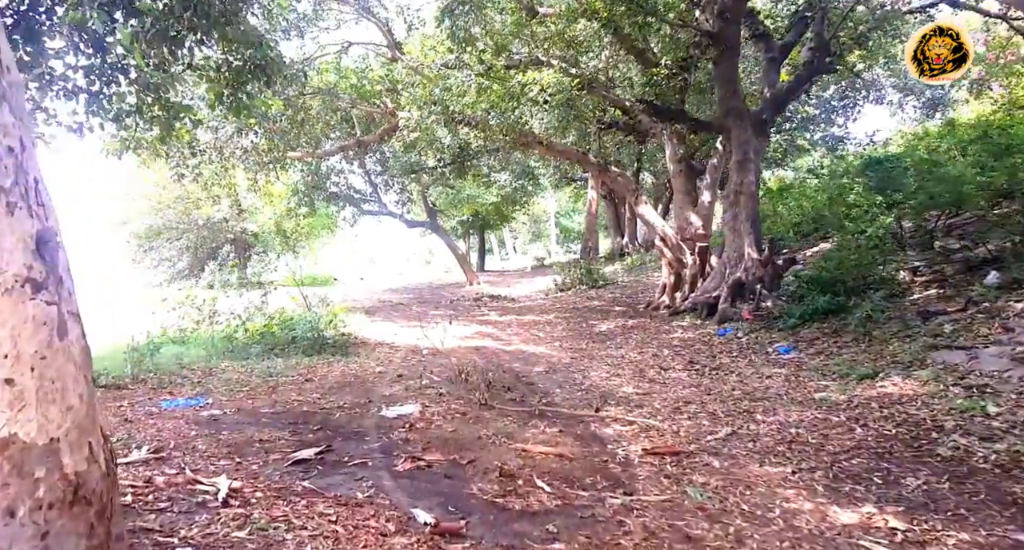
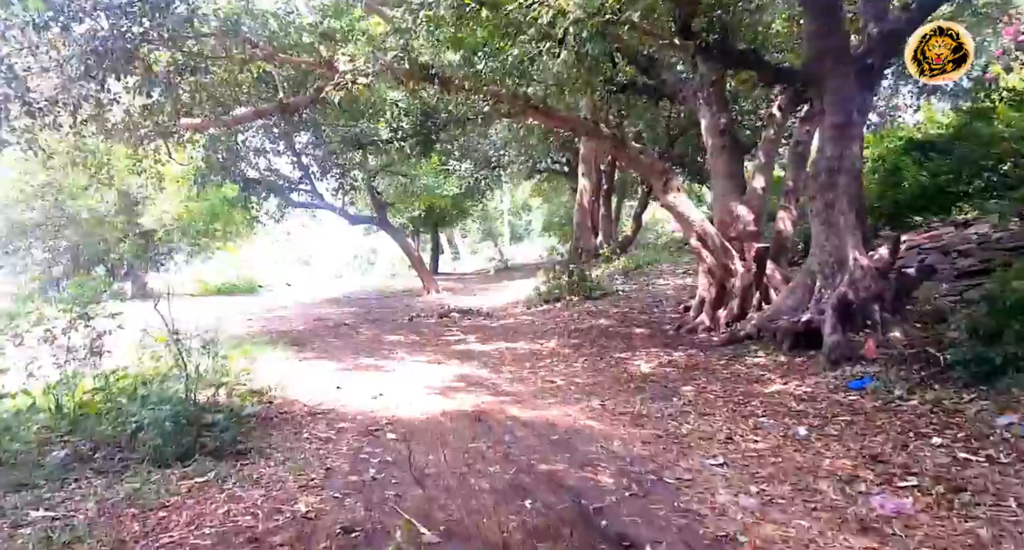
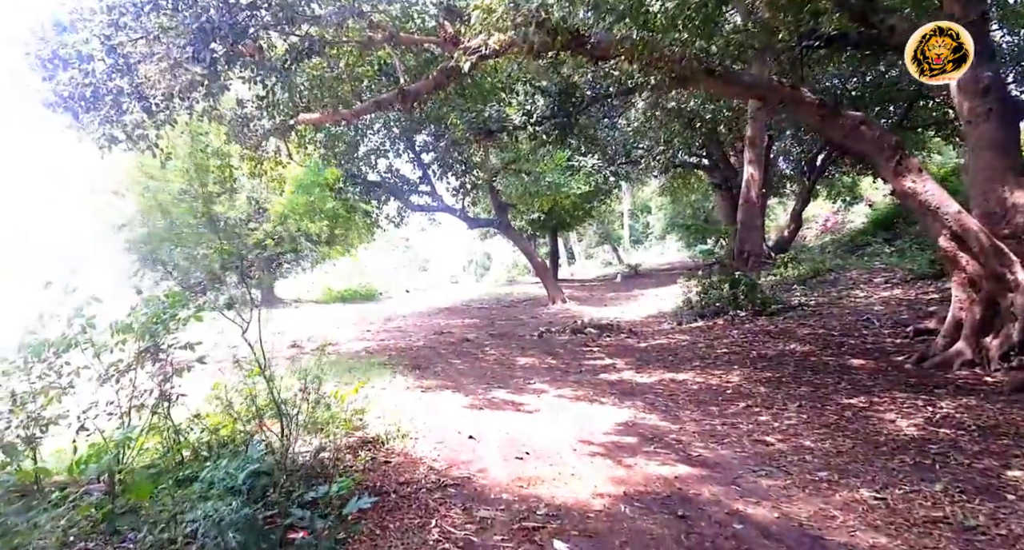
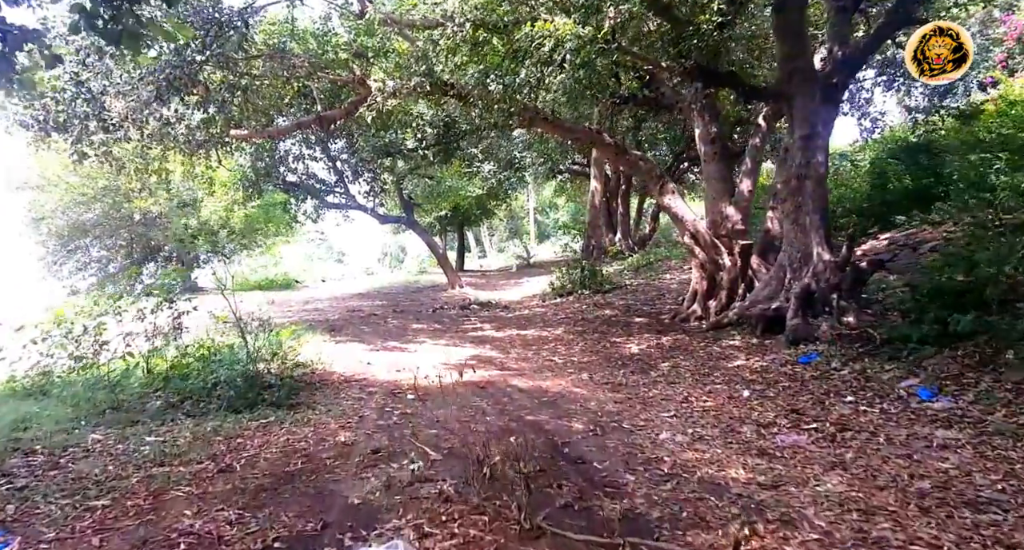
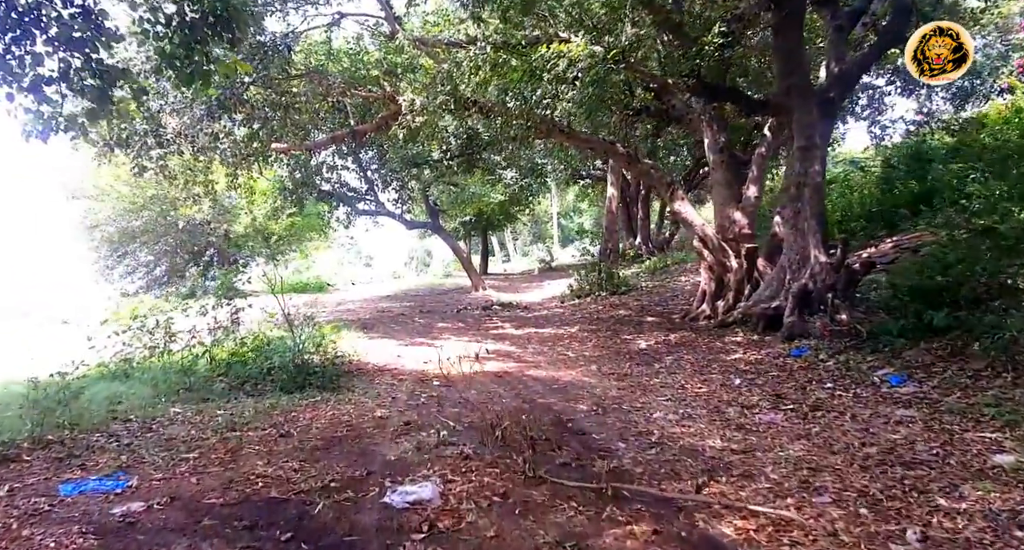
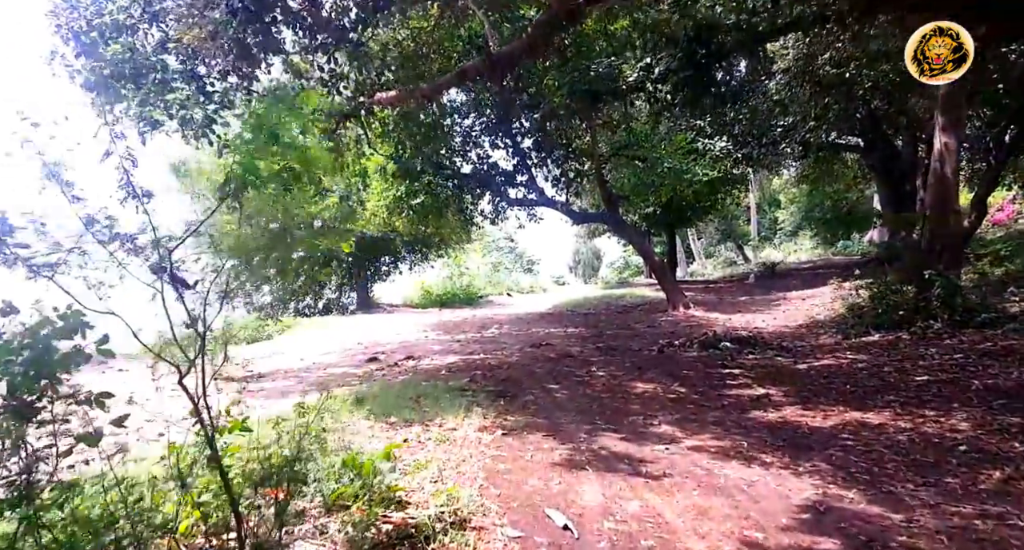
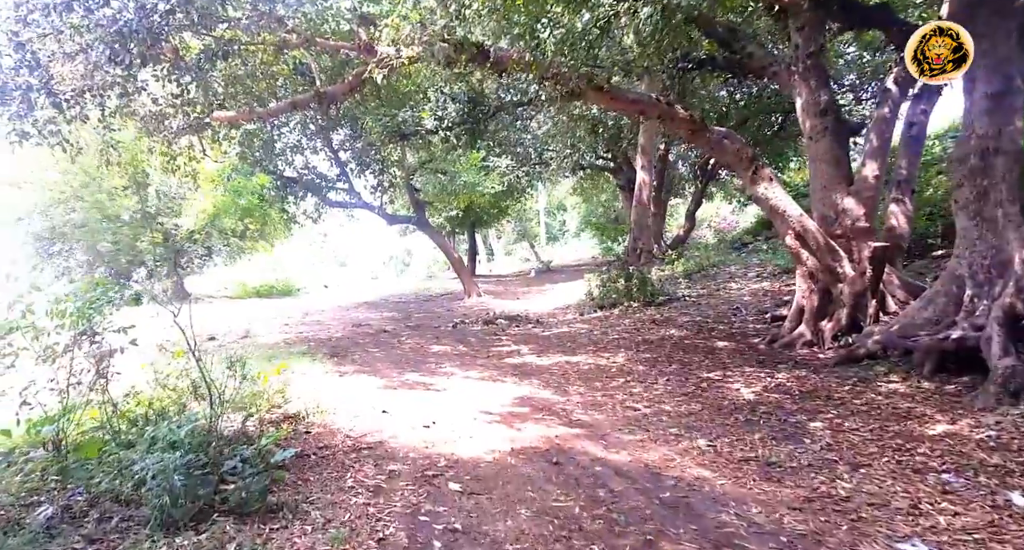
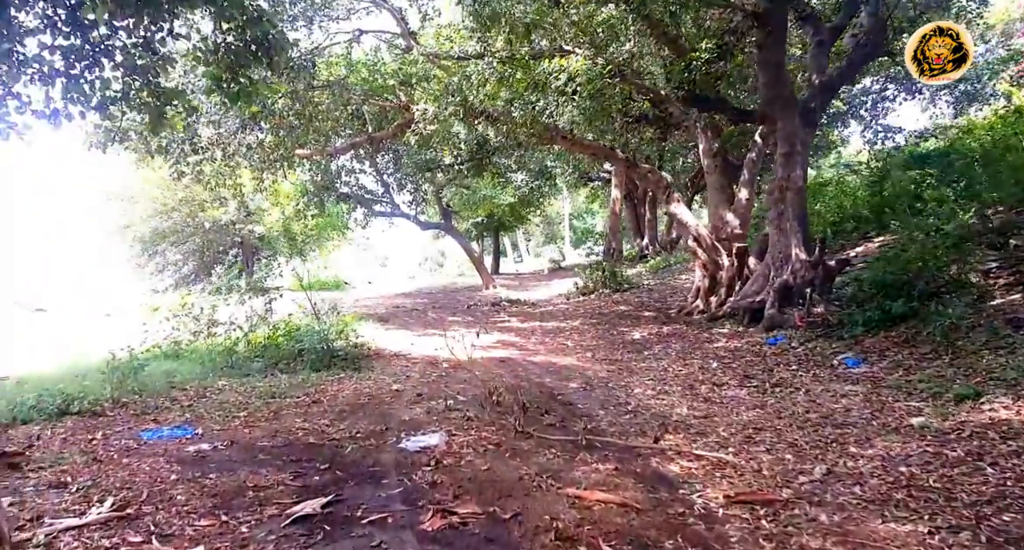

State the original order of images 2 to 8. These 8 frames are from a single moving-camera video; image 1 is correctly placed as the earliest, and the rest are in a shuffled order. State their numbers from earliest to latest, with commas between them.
8, 5, 4, 2, 7, 3, 6
